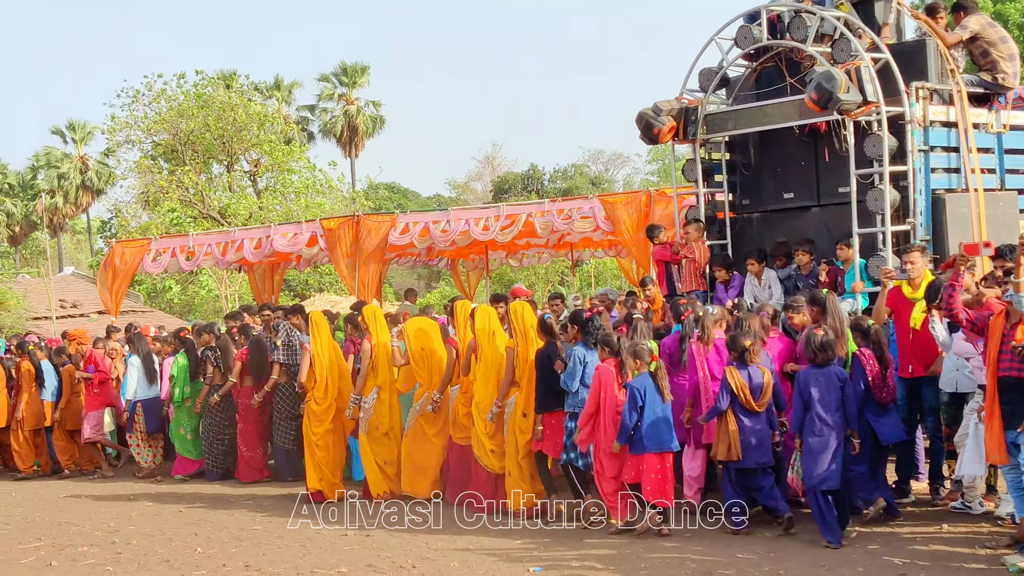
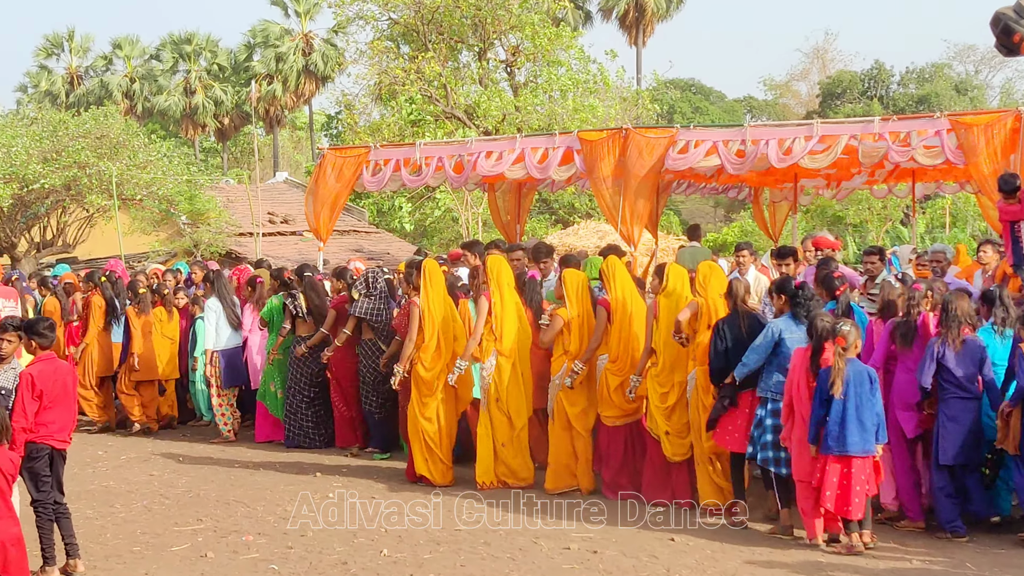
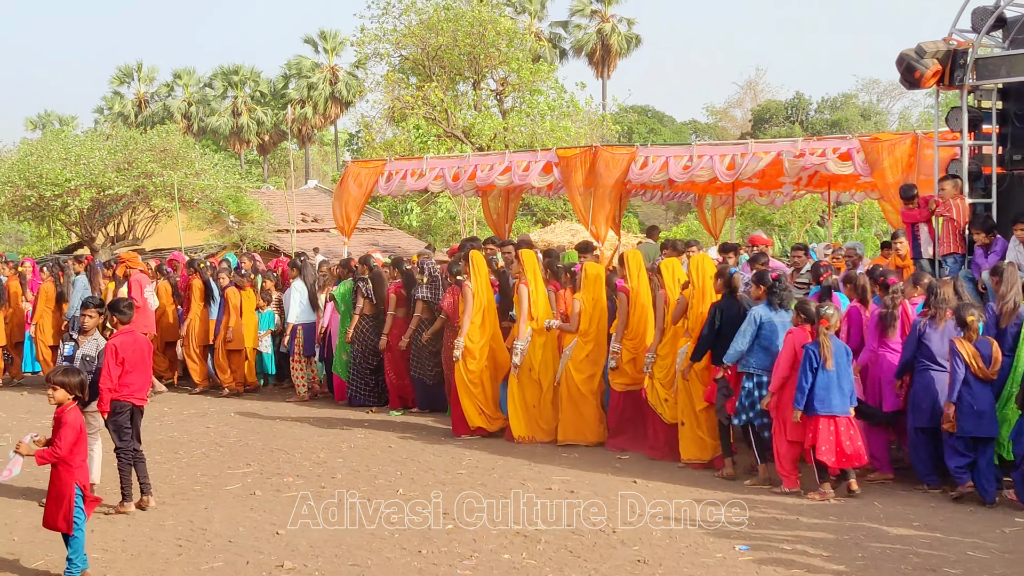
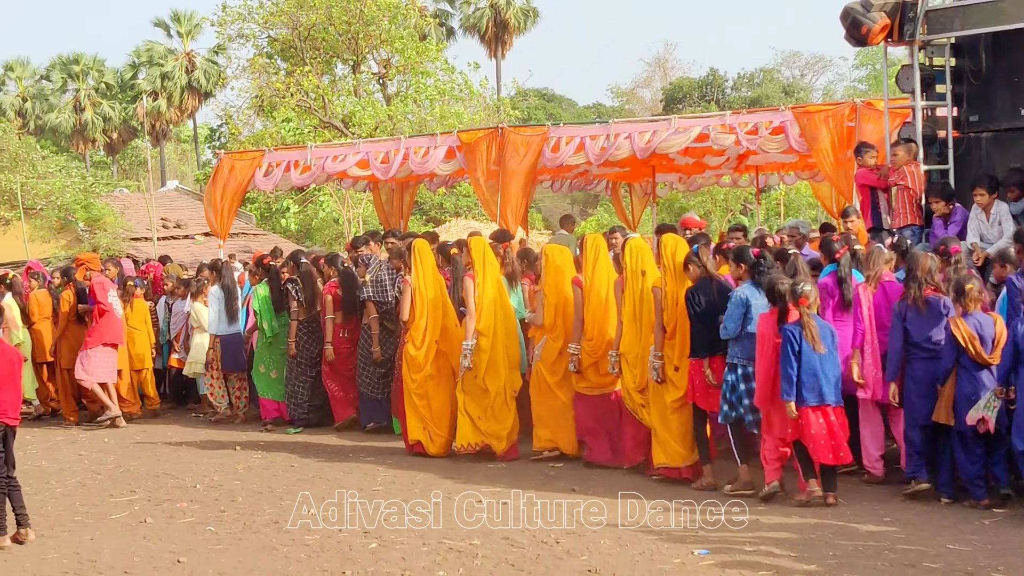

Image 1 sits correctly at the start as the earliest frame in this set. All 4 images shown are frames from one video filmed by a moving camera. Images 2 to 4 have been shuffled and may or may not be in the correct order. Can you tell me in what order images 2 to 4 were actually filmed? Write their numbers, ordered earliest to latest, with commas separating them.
4, 3, 2
